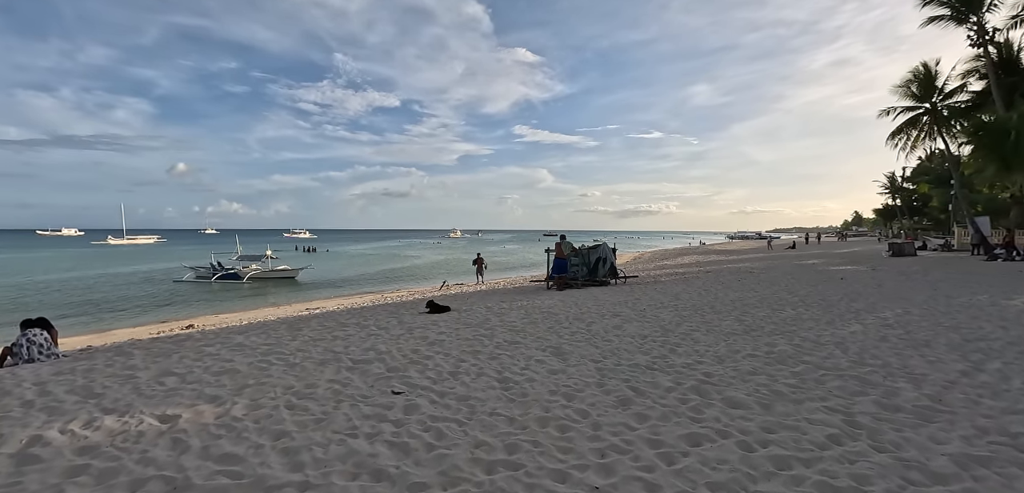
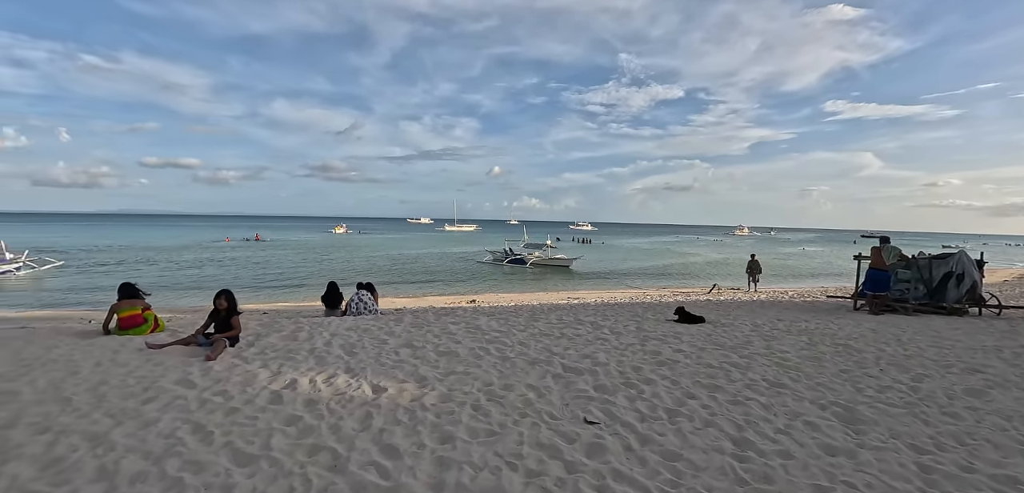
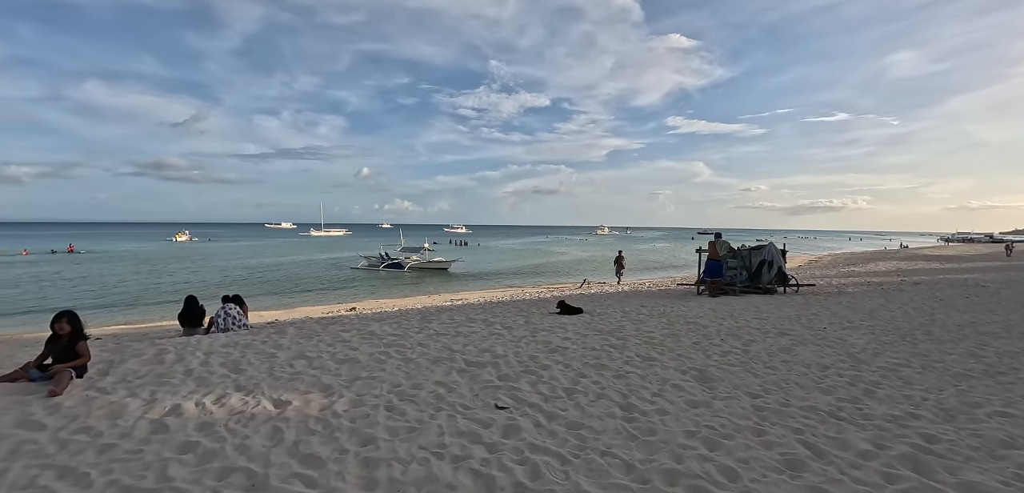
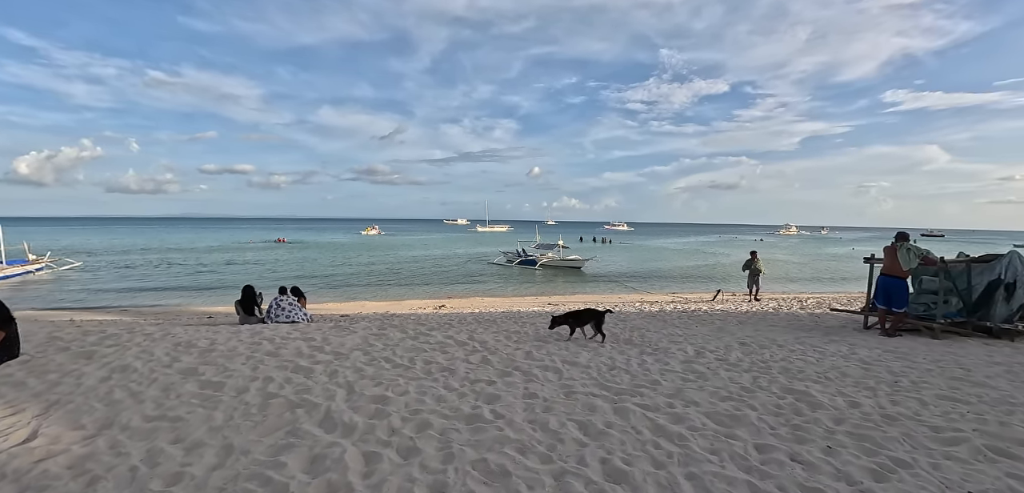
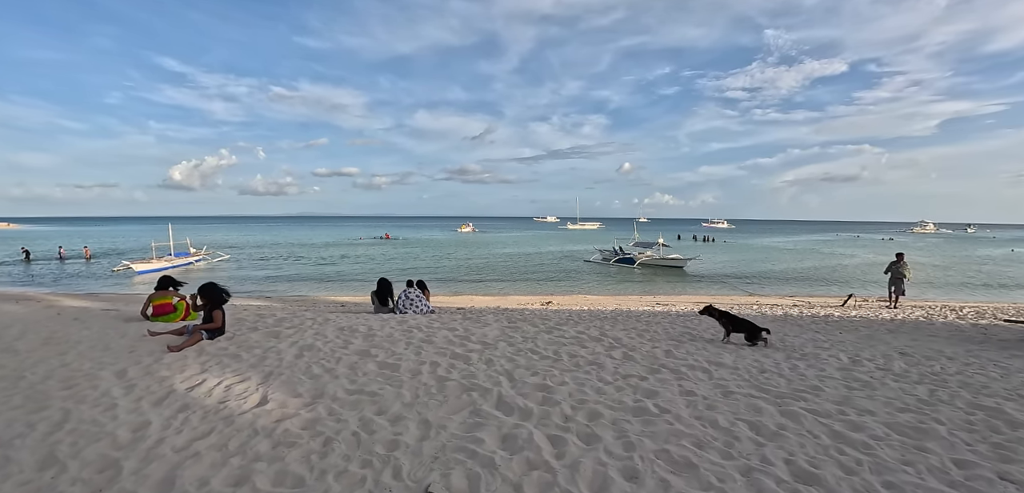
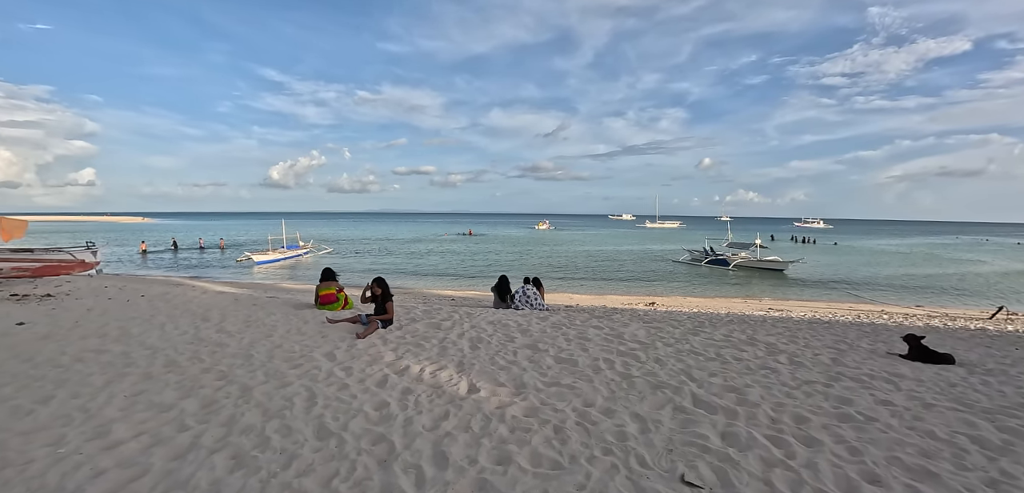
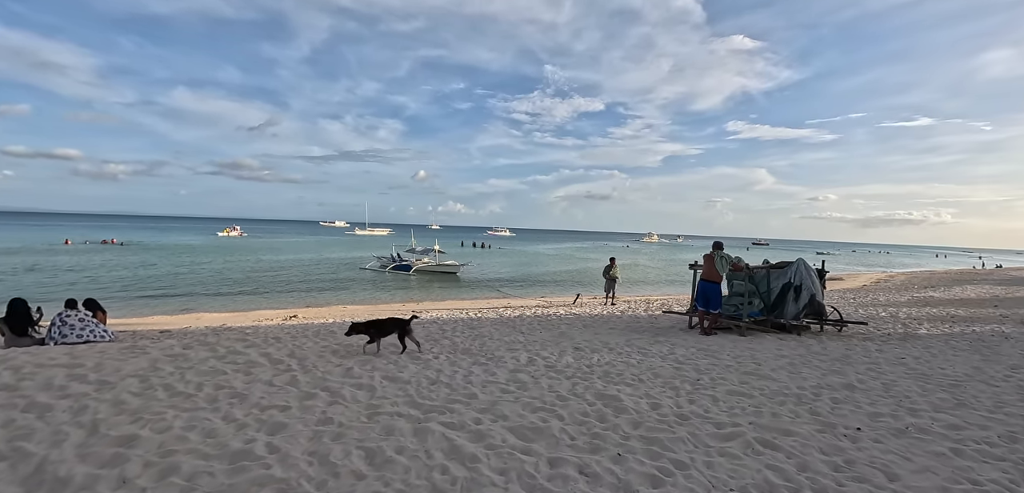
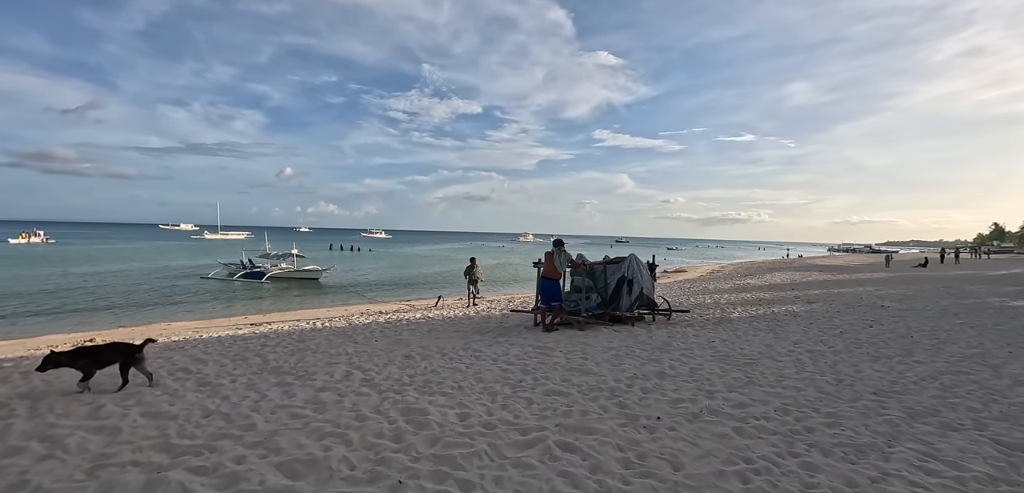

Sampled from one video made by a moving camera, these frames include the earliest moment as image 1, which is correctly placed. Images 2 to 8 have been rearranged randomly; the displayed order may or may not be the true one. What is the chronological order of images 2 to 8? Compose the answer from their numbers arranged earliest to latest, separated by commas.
3, 2, 6, 5, 4, 7, 8
